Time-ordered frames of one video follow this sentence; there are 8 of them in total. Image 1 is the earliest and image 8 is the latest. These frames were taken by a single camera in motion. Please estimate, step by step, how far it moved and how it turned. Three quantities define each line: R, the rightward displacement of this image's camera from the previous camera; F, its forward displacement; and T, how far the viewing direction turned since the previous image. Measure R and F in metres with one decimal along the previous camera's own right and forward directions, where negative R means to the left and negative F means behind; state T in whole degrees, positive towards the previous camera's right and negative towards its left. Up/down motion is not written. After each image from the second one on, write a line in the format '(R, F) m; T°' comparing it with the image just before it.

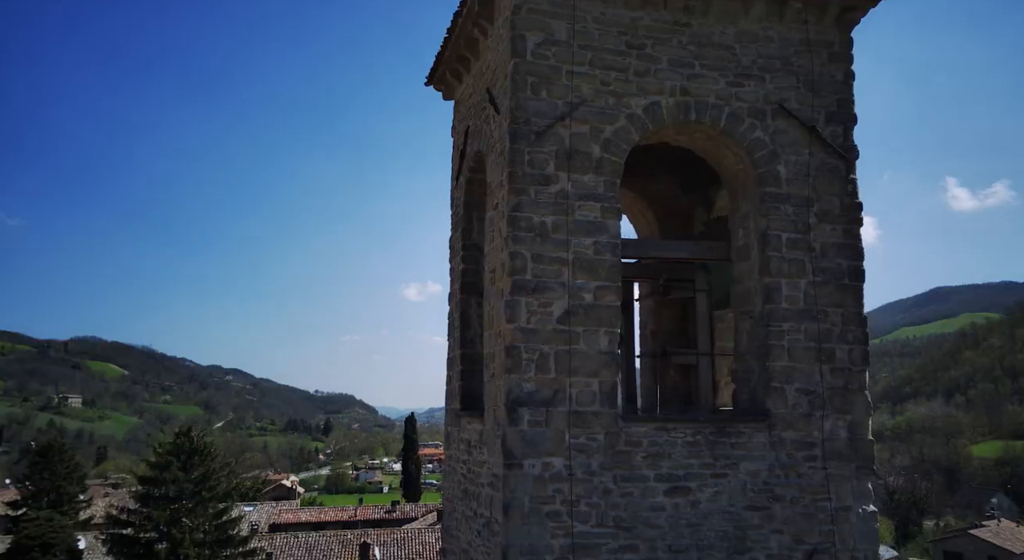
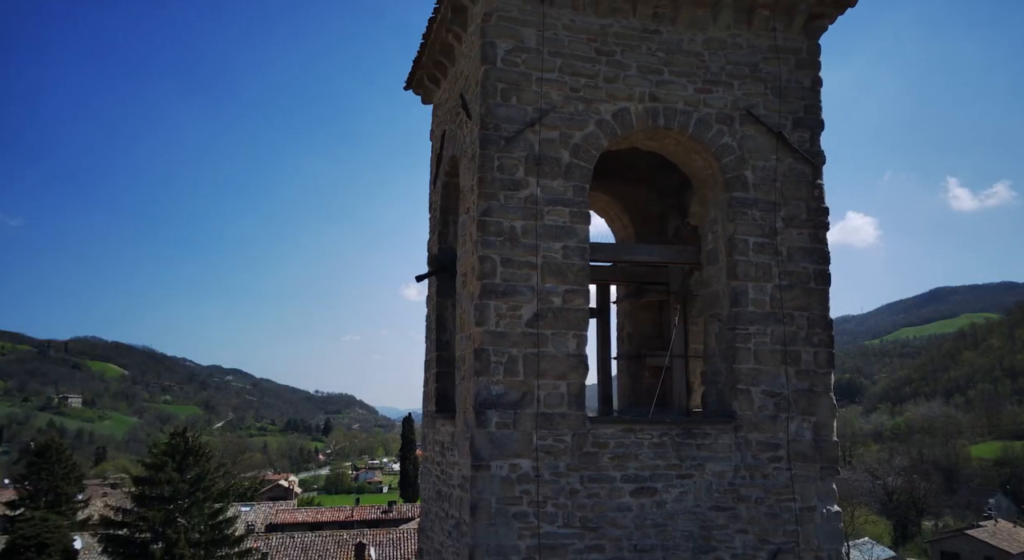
(+0.2, -0.1) m; 0°
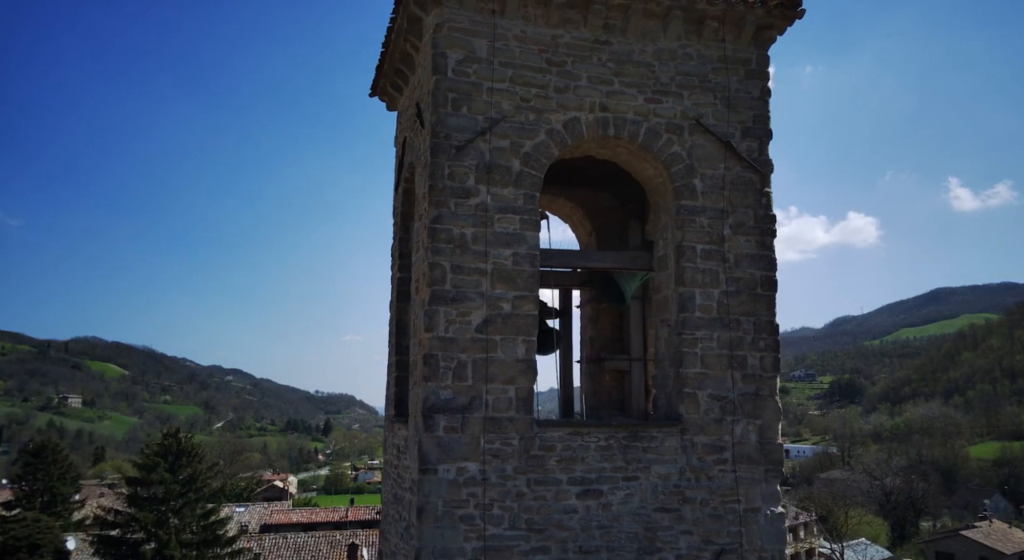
(+0.4, -0.1) m; 0°
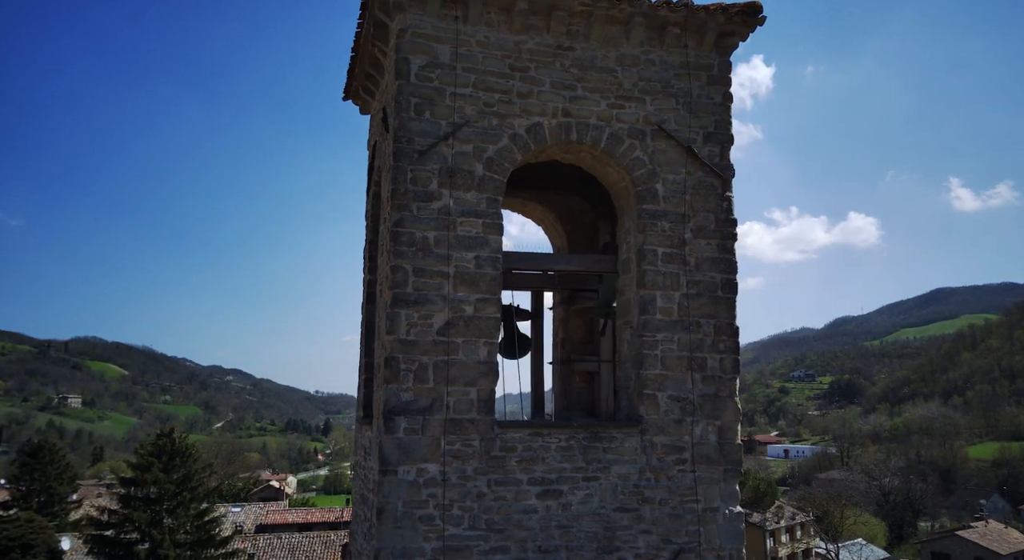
(+0.3, -0.1) m; 0°
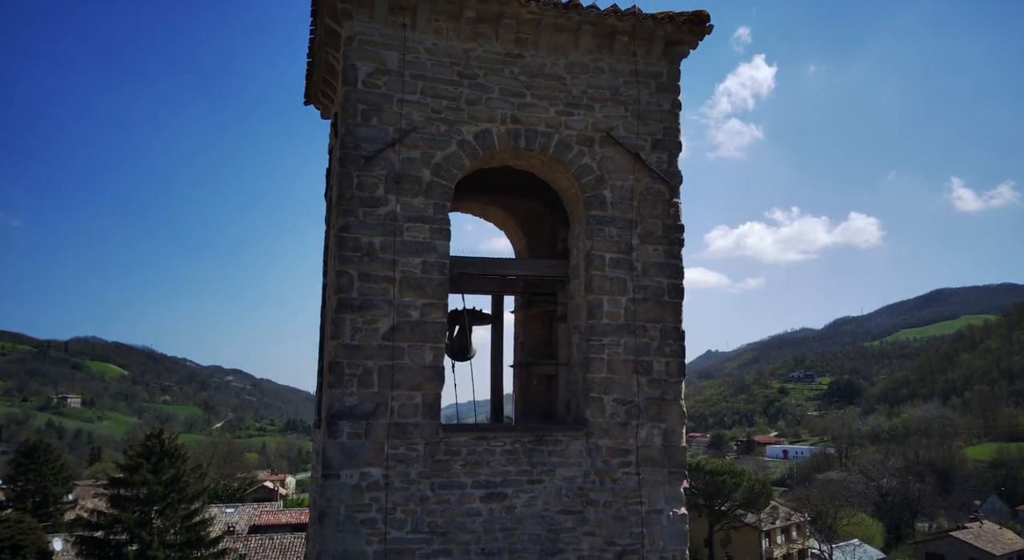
(+0.4, -0.1) m; 0°
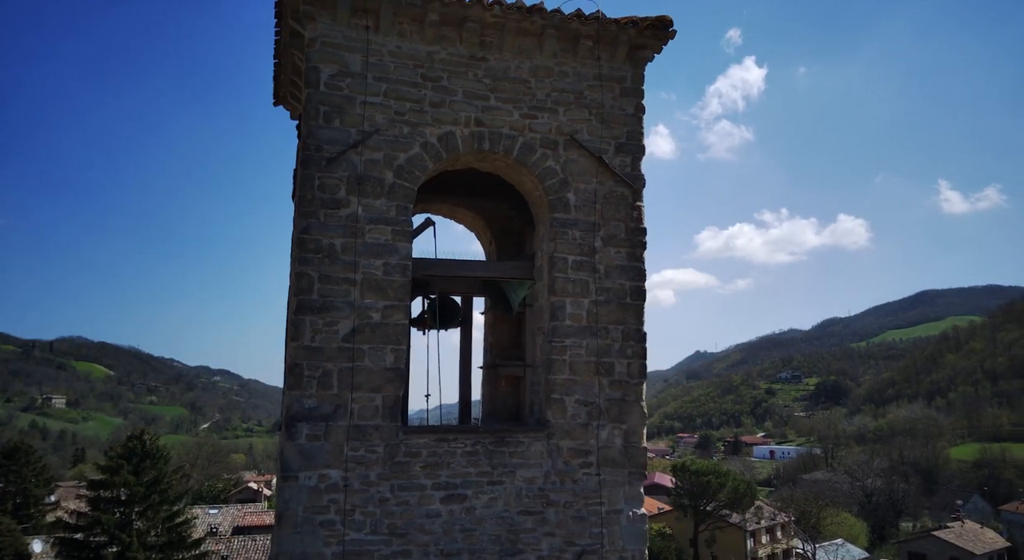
(+0.2, 0.0) m; +1°
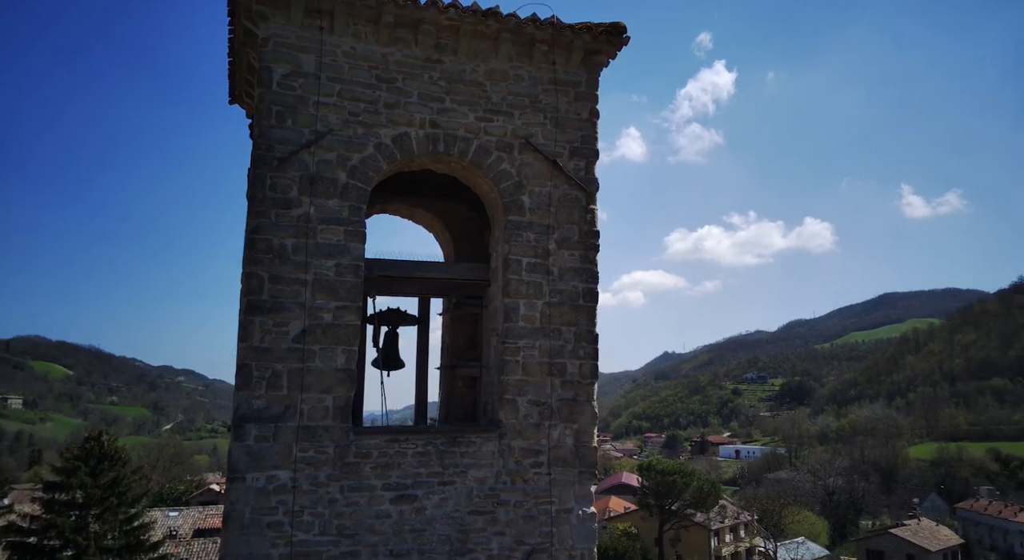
(+0.1, 0.0) m; +2°
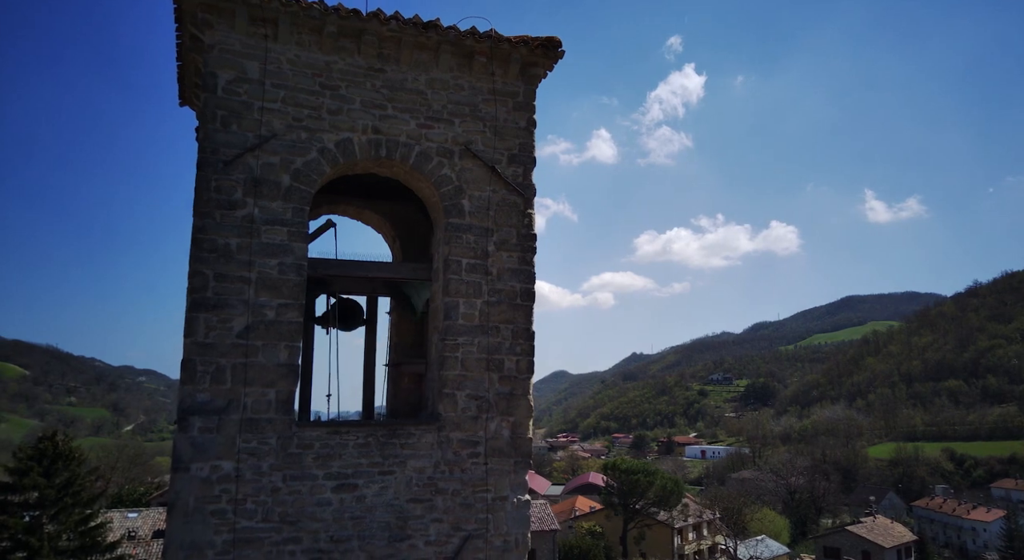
(+0.3, -0.3) m; +2°
